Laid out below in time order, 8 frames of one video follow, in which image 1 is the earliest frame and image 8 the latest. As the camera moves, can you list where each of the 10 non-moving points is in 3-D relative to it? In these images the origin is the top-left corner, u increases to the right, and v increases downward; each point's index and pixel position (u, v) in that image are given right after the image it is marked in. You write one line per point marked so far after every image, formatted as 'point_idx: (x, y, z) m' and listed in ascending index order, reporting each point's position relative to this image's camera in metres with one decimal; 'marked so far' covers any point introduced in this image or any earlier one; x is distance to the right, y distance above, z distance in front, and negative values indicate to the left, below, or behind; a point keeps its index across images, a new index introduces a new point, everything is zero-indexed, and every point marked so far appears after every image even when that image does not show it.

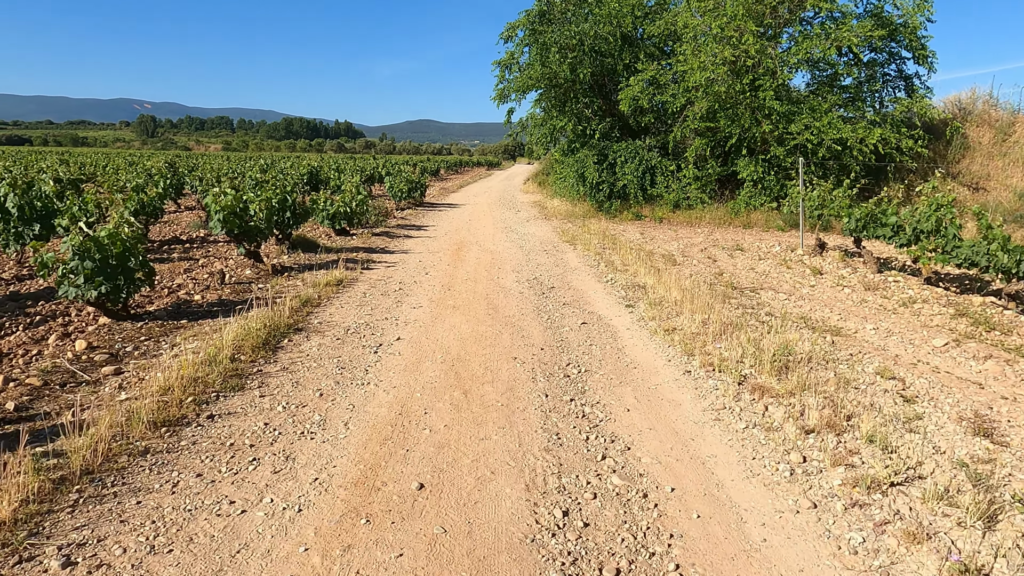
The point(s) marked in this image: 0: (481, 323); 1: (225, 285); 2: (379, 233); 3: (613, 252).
0: (-0.3, -0.3, +6.2) m
1: (-3.2, 0.0, +7.4) m
2: (-2.5, +1.1, +12.8) m
3: (+1.6, +0.6, +10.8) m
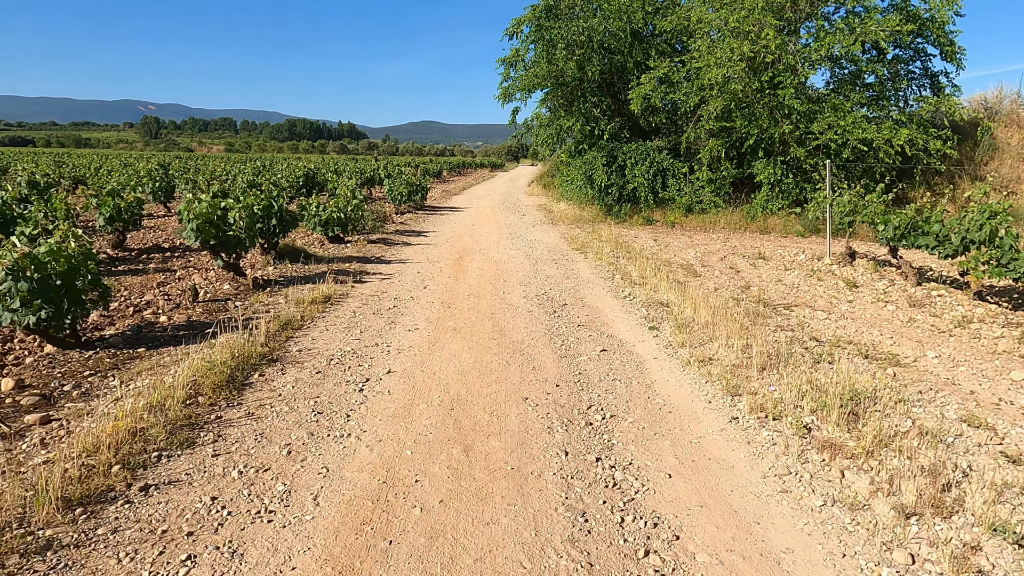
0: (-0.2, -0.5, +5.4) m
1: (-3.1, -0.2, +6.6) m
2: (-2.4, +0.9, +11.9) m
3: (+1.7, +0.4, +10.0) m
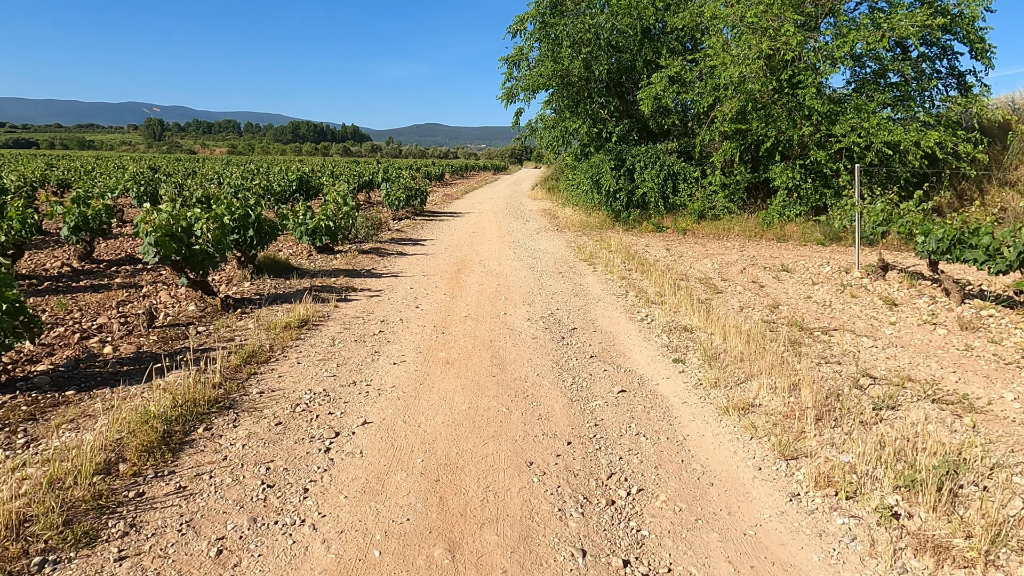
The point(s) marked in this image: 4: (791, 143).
0: (-0.2, -0.7, +4.5) m
1: (-3.1, -0.4, +5.7) m
2: (-2.4, +0.6, +11.1) m
3: (+1.8, +0.2, +9.2) m
4: (+6.2, +3.2, +14.8) m
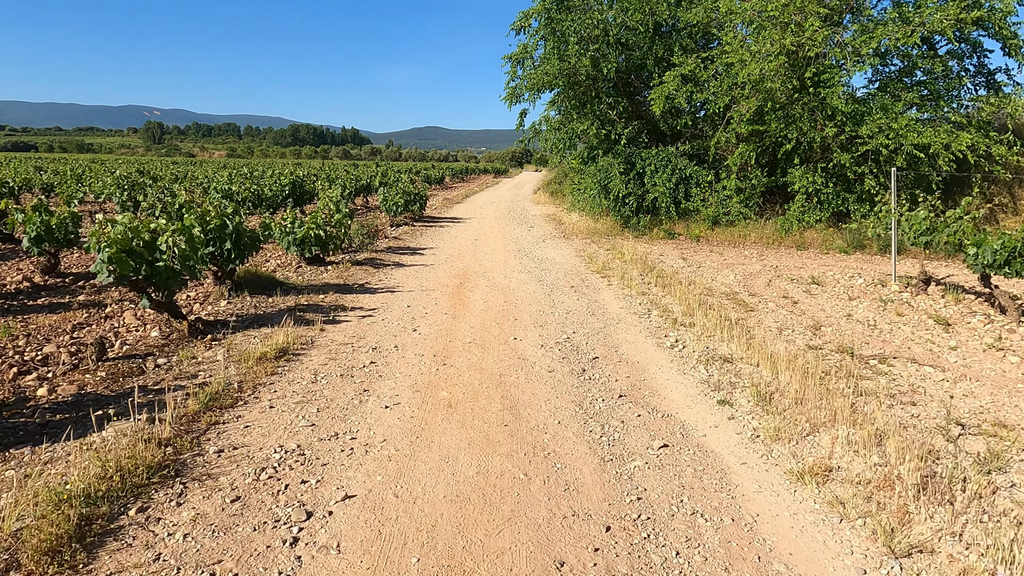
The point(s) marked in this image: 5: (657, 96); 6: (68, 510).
0: (-0.1, -0.9, +3.7) m
1: (-3.0, -0.5, +4.9) m
2: (-2.3, +0.4, +10.3) m
3: (+1.9, 0.0, +8.3) m
4: (+6.3, +3.0, +14.0) m
5: (+3.3, +4.4, +15.3) m
6: (-1.9, -0.9, +2.8) m
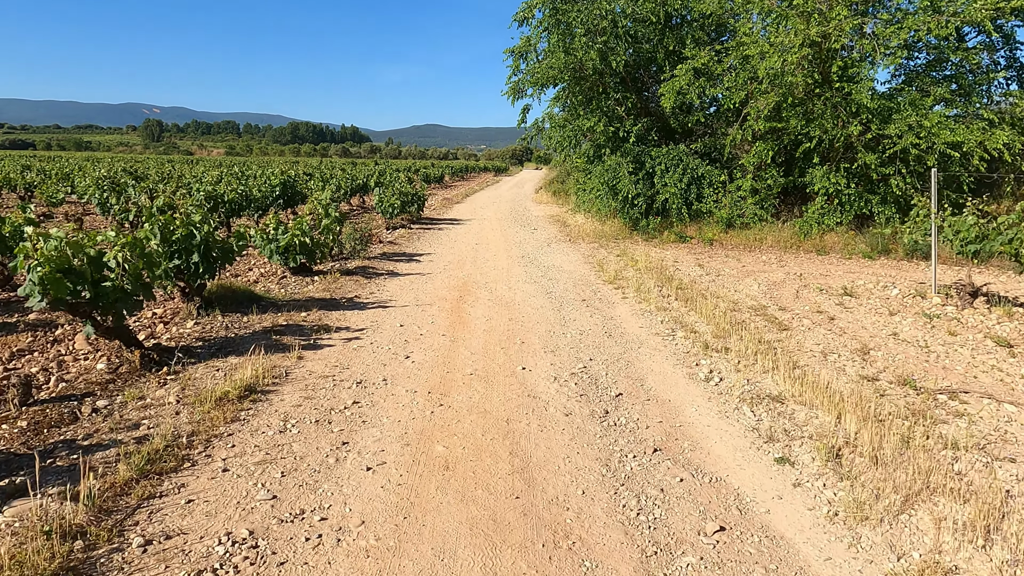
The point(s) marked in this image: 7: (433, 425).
0: (-0.1, -1.1, +2.9) m
1: (-2.9, -0.7, +4.1) m
2: (-2.2, +0.3, +9.4) m
3: (+1.9, -0.2, +7.5) m
4: (+6.3, +2.9, +13.2) m
5: (+3.4, +4.2, +14.4) m
6: (-1.8, -1.1, +2.0) m
7: (-0.5, -0.8, +4.1) m
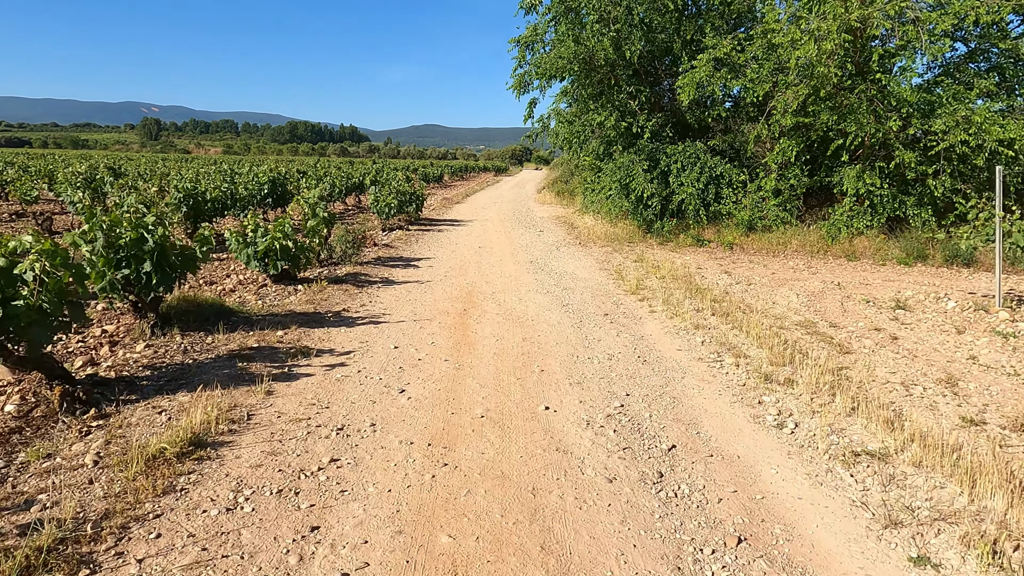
0: (+0.1, -1.2, +1.8) m
1: (-2.8, -0.8, +3.0) m
2: (-2.1, +0.2, +8.4) m
3: (+2.1, -0.3, +6.5) m
4: (+6.4, +2.7, +12.2) m
5: (+3.5, +4.1, +13.4) m
6: (-1.7, -1.2, +1.0) m
7: (-0.4, -1.0, +3.0) m
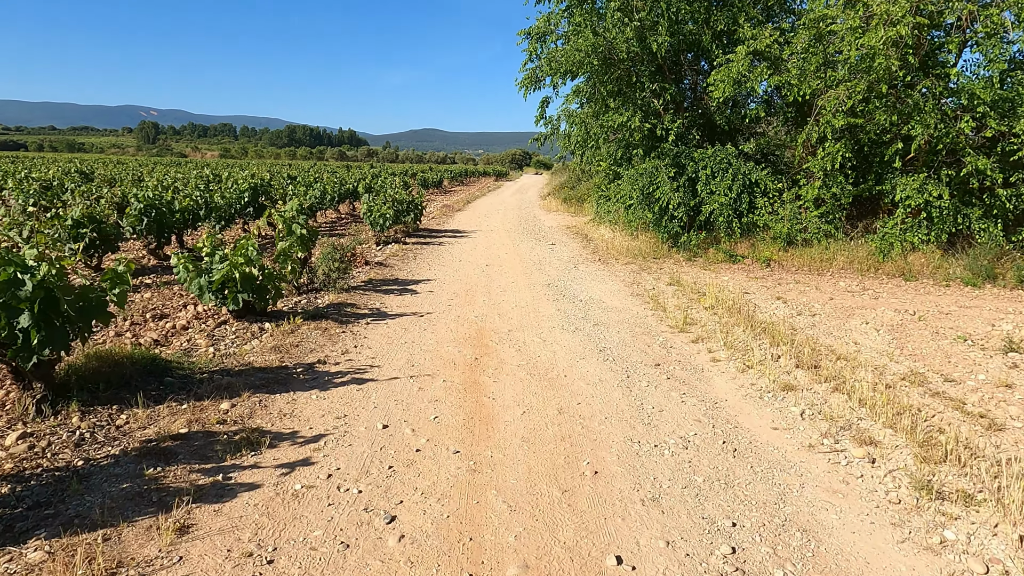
0: (+0.3, -1.5, +0.3) m
1: (-2.6, -1.1, +1.5) m
2: (-1.9, -0.2, +6.9) m
3: (+2.3, -0.7, +4.9) m
4: (+6.6, +2.3, +10.7) m
5: (+3.7, +3.7, +11.9) m
6: (-1.4, -1.5, -0.6) m
7: (-0.1, -1.3, +1.5) m
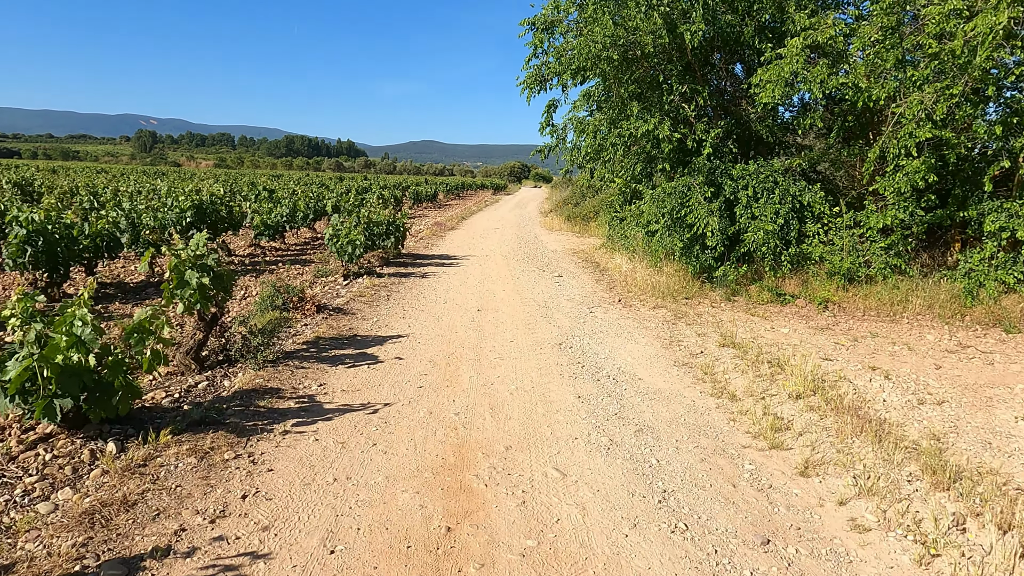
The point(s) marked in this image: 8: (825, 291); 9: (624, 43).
0: (+0.3, -2.0, -2.1) m
1: (-2.6, -1.6, -0.9) m
2: (-1.9, -0.7, +4.5) m
3: (+2.3, -1.2, +2.6) m
4: (+6.6, +1.6, +8.4) m
5: (+3.7, +3.0, +9.7) m
6: (-1.4, -2.0, -2.9) m
7: (-0.1, -1.7, -0.8) m
8: (+4.7, 0.0, +10.0) m
9: (+1.7, +3.8, +10.4) m
